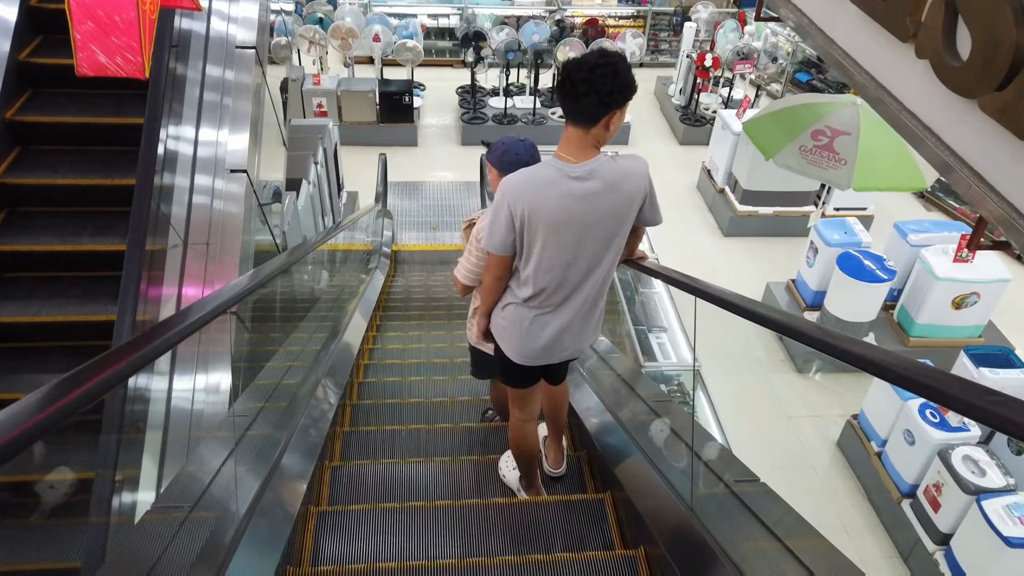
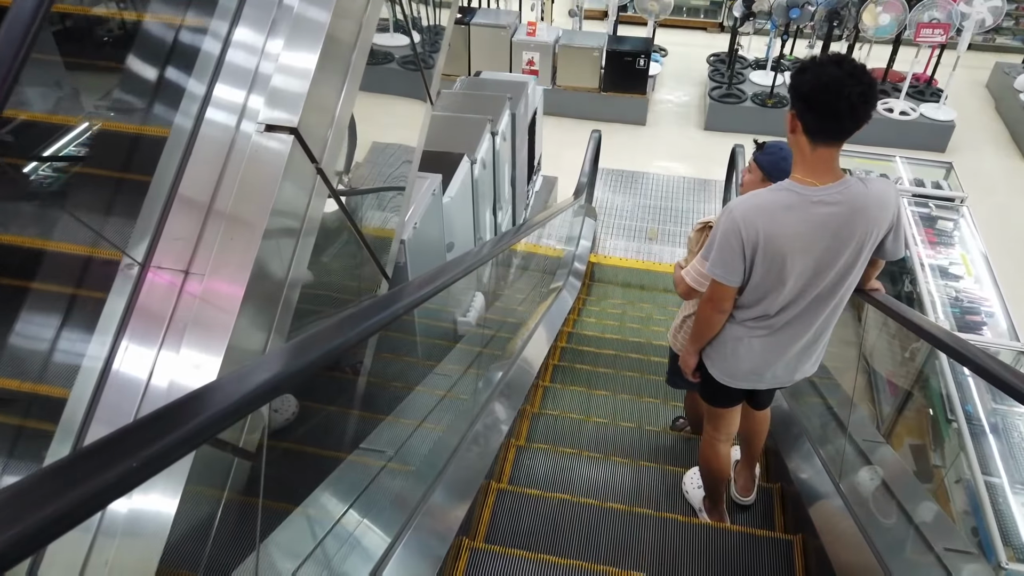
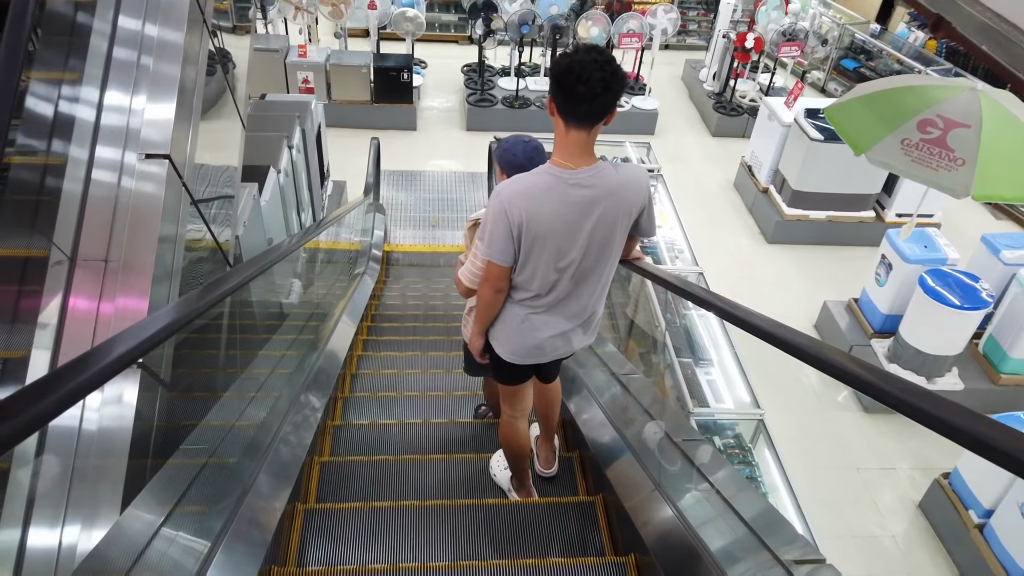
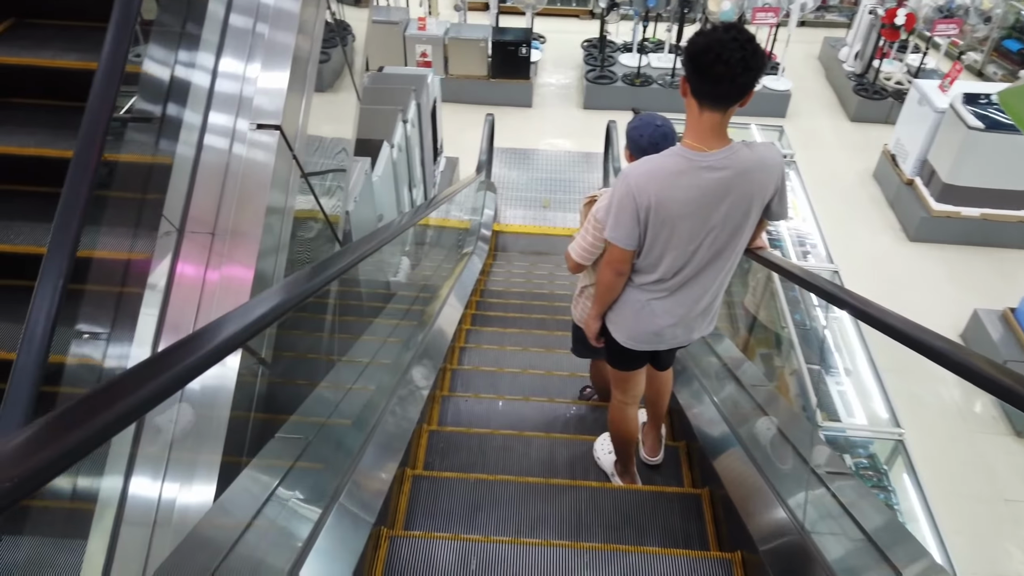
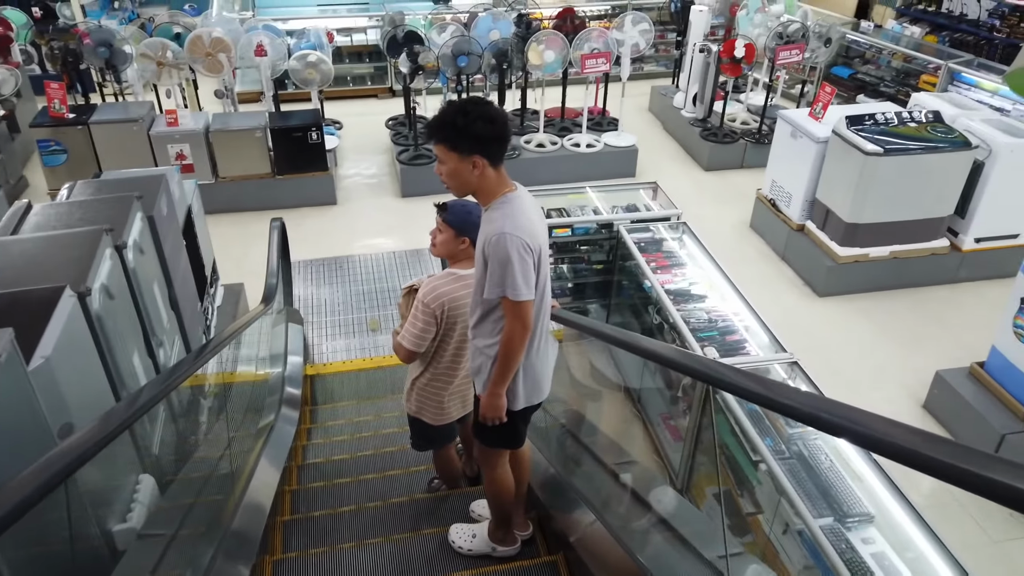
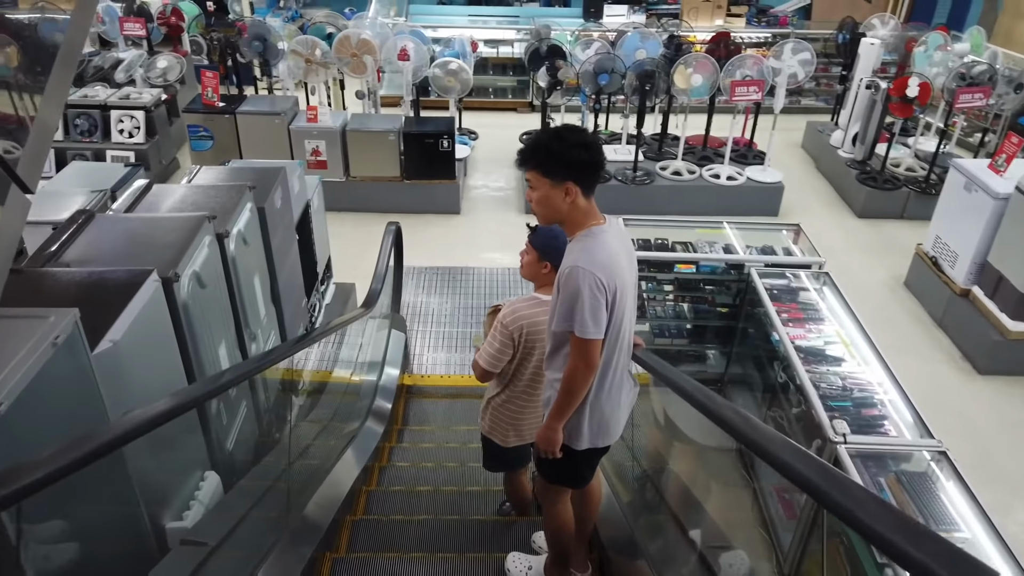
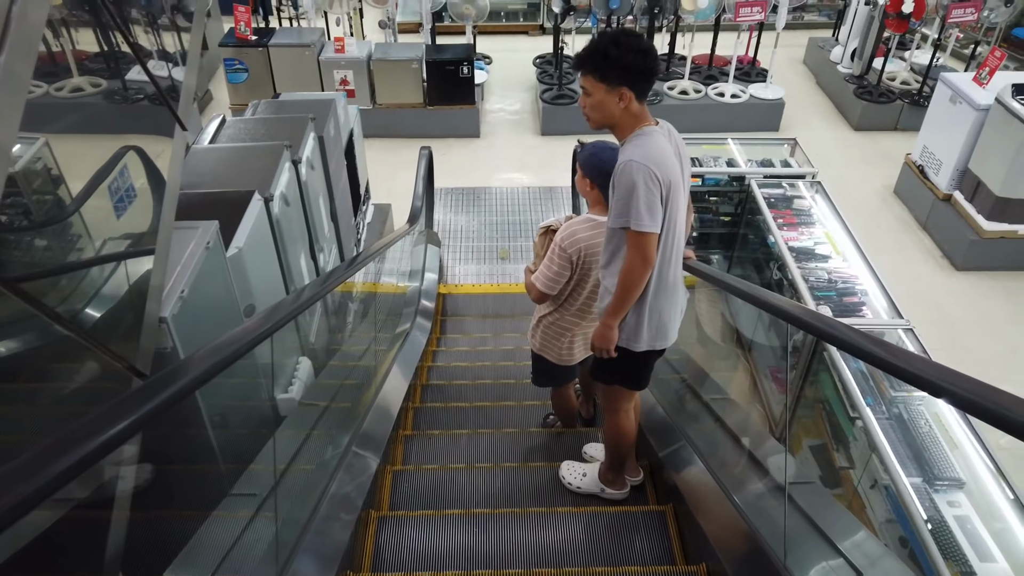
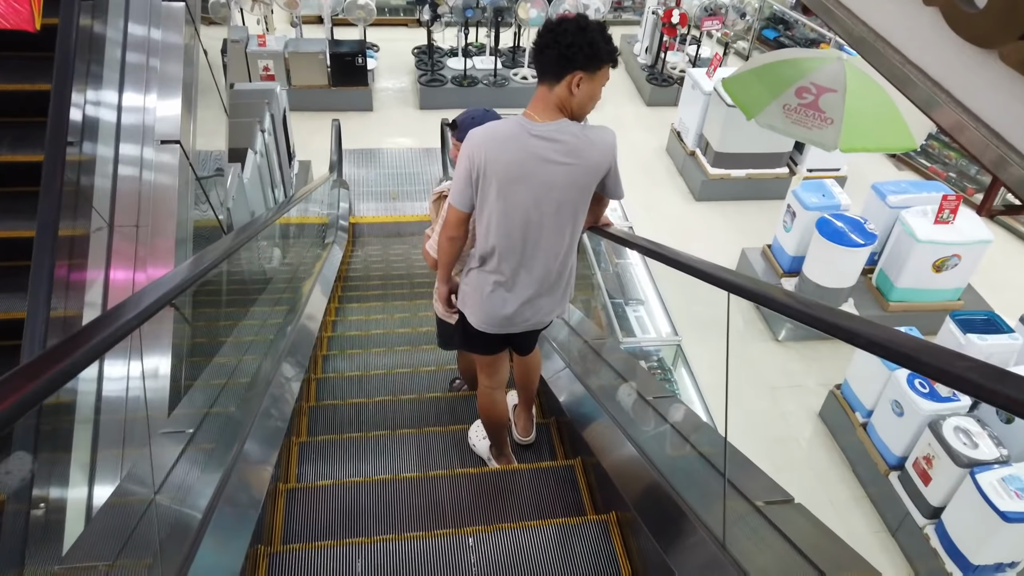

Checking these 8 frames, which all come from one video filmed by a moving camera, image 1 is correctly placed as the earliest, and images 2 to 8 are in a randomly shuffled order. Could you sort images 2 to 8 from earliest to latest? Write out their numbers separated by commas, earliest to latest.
8, 3, 4, 2, 7, 5, 6
